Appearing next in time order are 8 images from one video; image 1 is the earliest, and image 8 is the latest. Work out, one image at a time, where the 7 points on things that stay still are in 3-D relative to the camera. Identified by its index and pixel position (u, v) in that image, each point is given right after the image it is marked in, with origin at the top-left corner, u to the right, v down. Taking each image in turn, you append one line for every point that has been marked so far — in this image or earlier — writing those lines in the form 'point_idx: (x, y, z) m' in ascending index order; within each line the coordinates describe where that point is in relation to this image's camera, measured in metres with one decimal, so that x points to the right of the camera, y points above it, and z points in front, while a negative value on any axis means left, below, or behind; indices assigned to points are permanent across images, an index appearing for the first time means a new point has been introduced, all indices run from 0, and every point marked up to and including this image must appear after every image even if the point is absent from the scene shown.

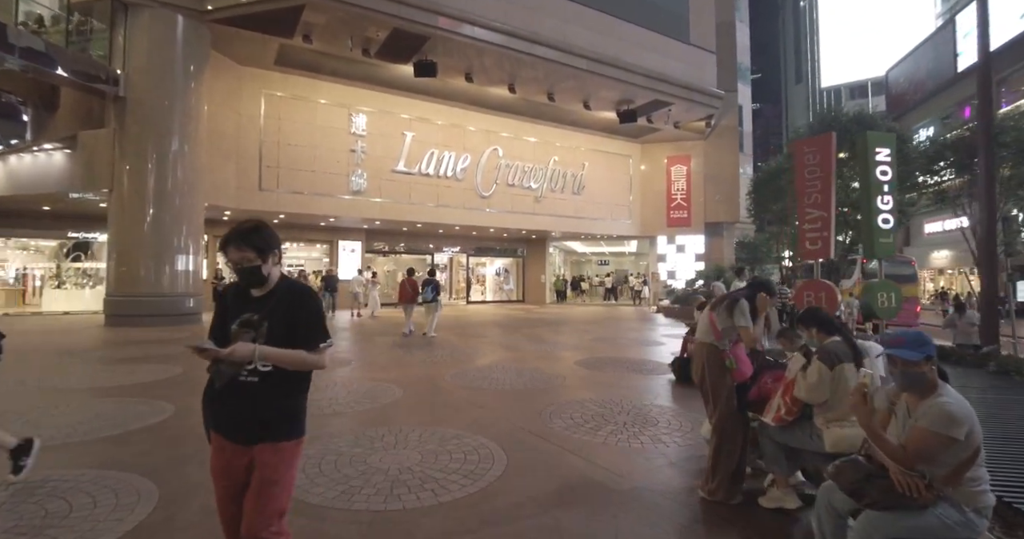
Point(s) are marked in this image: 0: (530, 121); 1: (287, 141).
0: (+0.7, +5.2, +18.0) m
1: (-6.2, +3.5, +14.1) m
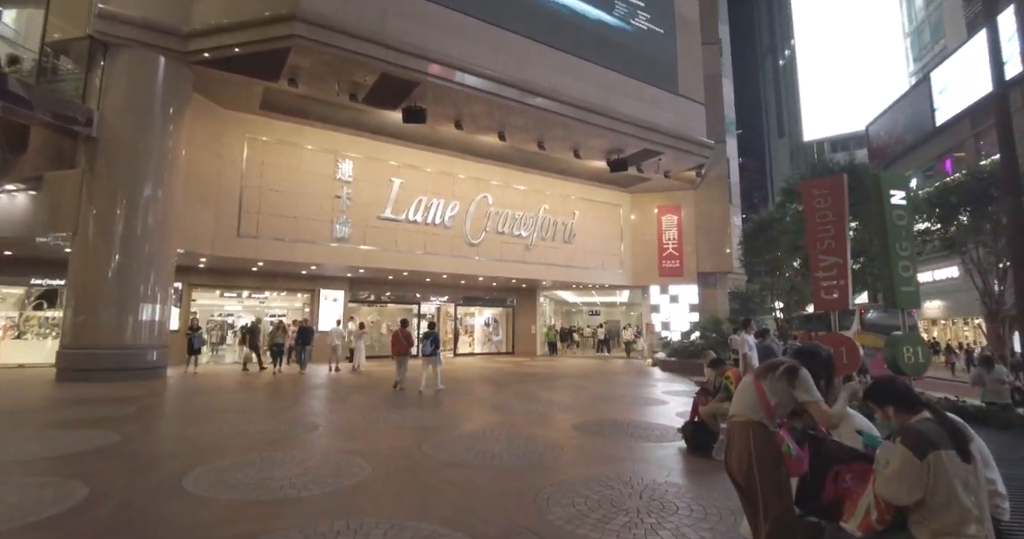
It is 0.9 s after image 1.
0: (+0.3, +3.5, +17.9) m
1: (-6.4, +2.2, +13.7) m
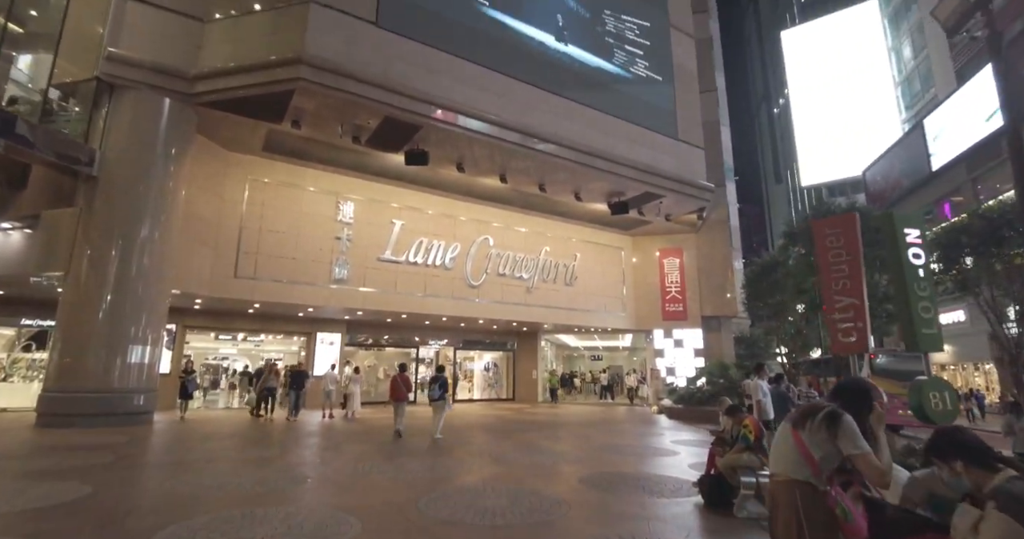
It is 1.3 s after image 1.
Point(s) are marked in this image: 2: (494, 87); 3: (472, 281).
0: (+0.4, +2.0, +17.9) m
1: (-6.4, +1.1, +13.6) m
2: (-0.5, +4.6, +12.8) m
3: (-1.3, -0.4, +16.5) m
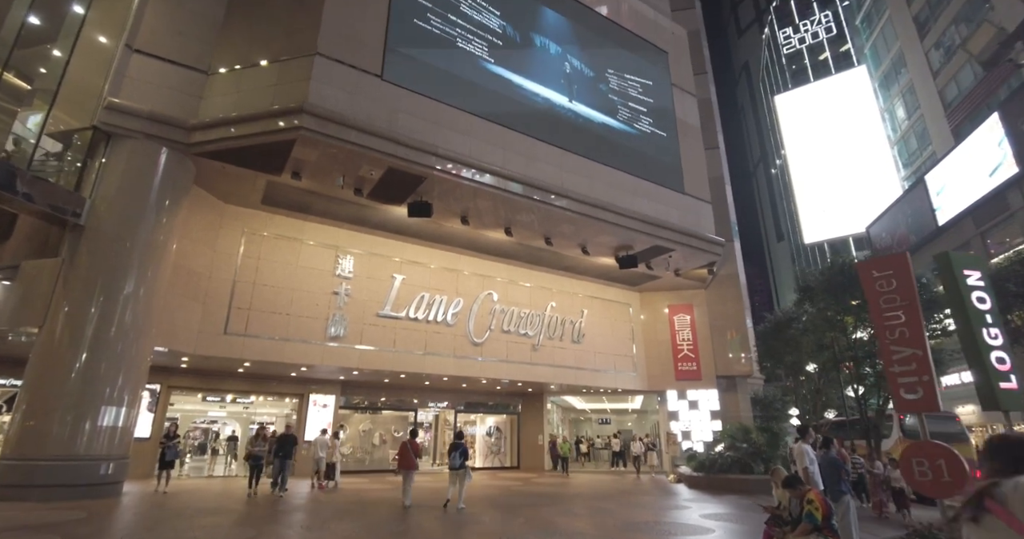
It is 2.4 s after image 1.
0: (+0.5, +0.1, +17.4) m
1: (-6.3, -0.3, +13.0) m
2: (-0.3, +3.2, +12.7) m
3: (-1.1, -2.1, +15.7) m
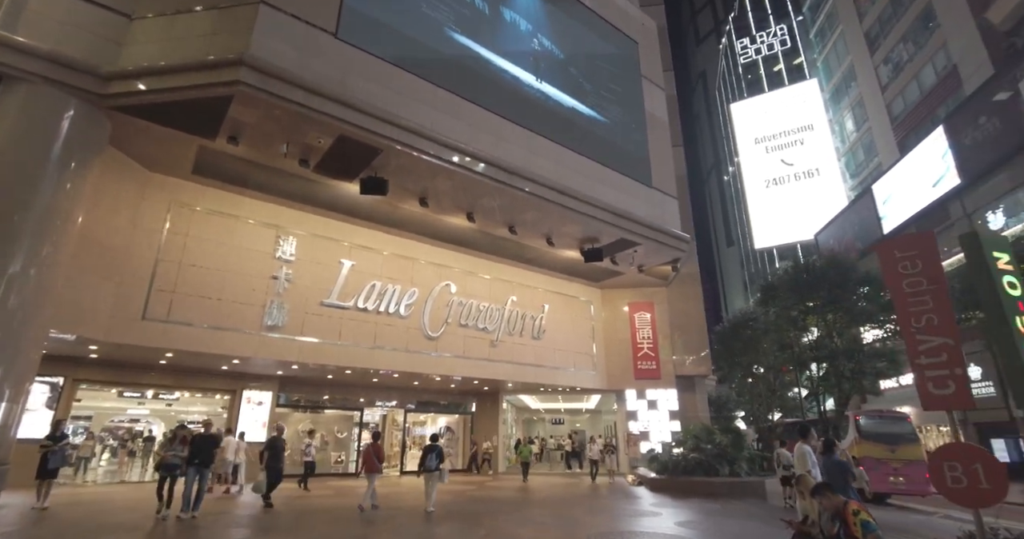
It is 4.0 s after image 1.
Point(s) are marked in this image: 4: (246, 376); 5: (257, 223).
0: (-0.8, +0.4, +16.5) m
1: (-7.1, +0.2, +11.5) m
2: (-1.1, +3.5, +11.7) m
3: (-2.4, -1.8, +14.6) m
4: (-7.6, -3.0, +14.8) m
5: (-6.2, +1.1, +12.6) m
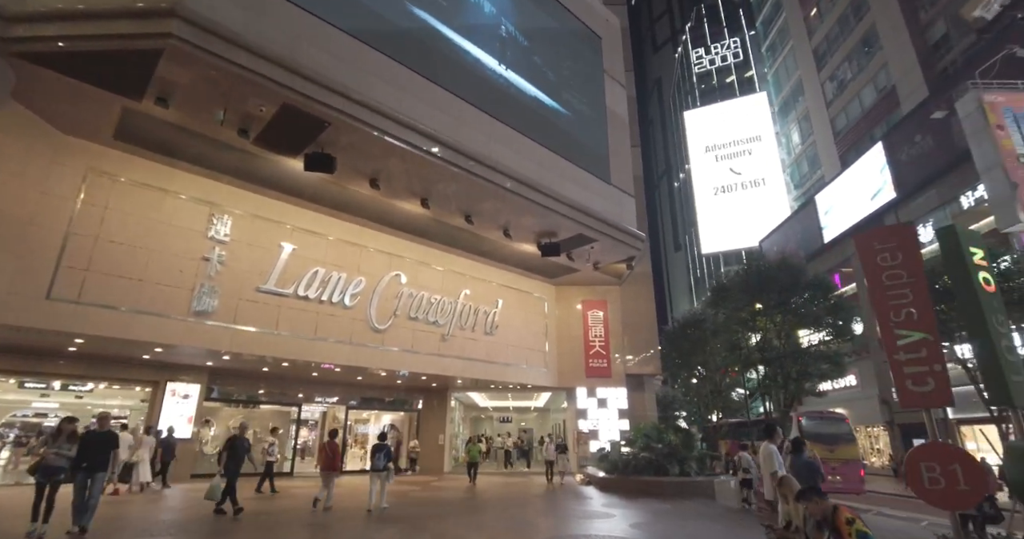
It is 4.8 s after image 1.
0: (-2.2, +0.6, +15.8) m
1: (-8.1, +0.6, +10.3) m
2: (-2.0, +3.8, +11.1) m
3: (-3.7, -1.5, +13.8) m
4: (-9.0, -2.5, +13.5) m
5: (-7.2, +1.6, +11.4) m
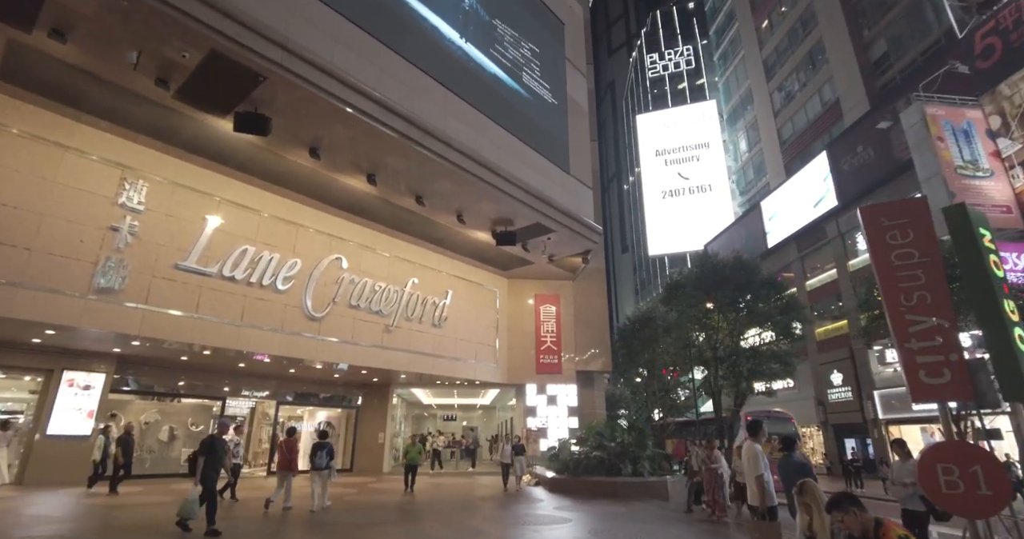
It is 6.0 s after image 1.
0: (-3.6, +1.0, +14.7) m
1: (-8.8, +1.2, +8.7) m
2: (-2.7, +4.1, +10.1) m
3: (-4.9, -1.0, +12.6) m
4: (-10.2, -1.9, +11.8) m
5: (-8.1, +2.1, +9.9) m
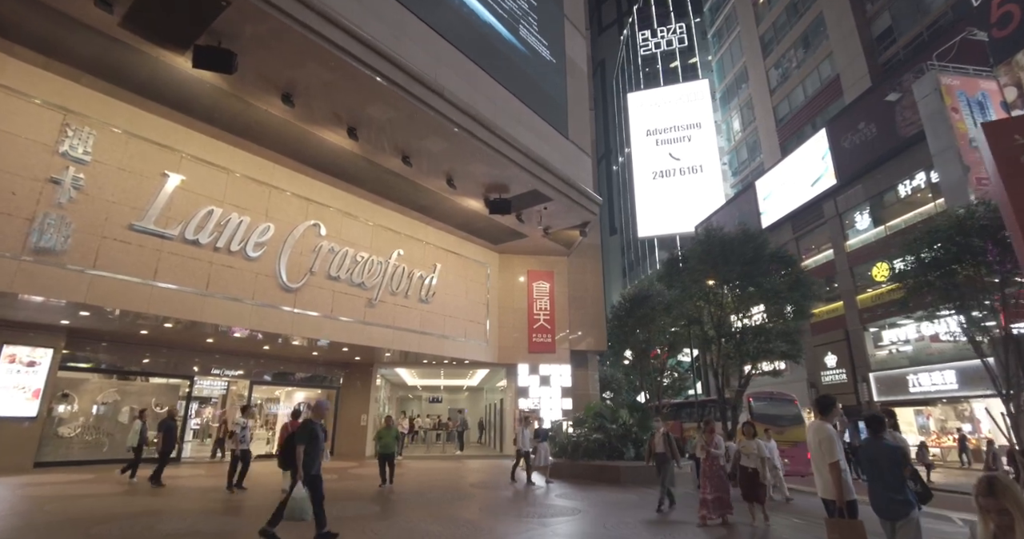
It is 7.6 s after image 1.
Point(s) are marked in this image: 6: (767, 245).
0: (-3.7, +1.8, +13.6) m
1: (-8.8, +1.9, +7.3) m
2: (-2.7, +4.8, +8.9) m
3: (-5.0, -0.3, +11.5) m
4: (-10.3, -1.1, +10.5) m
5: (-8.1, +2.8, +8.6) m
6: (+7.4, +0.7, +15.1) m
